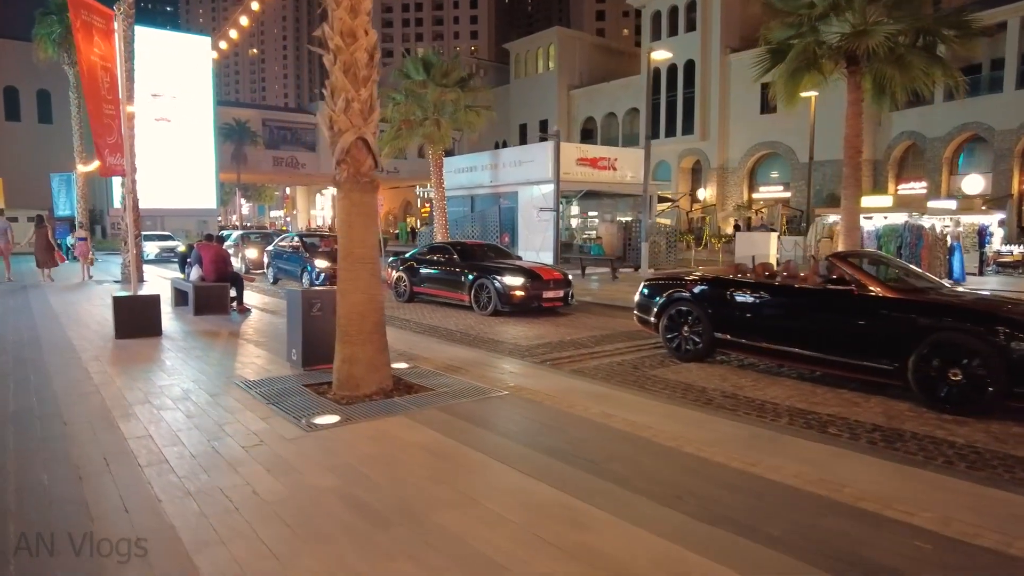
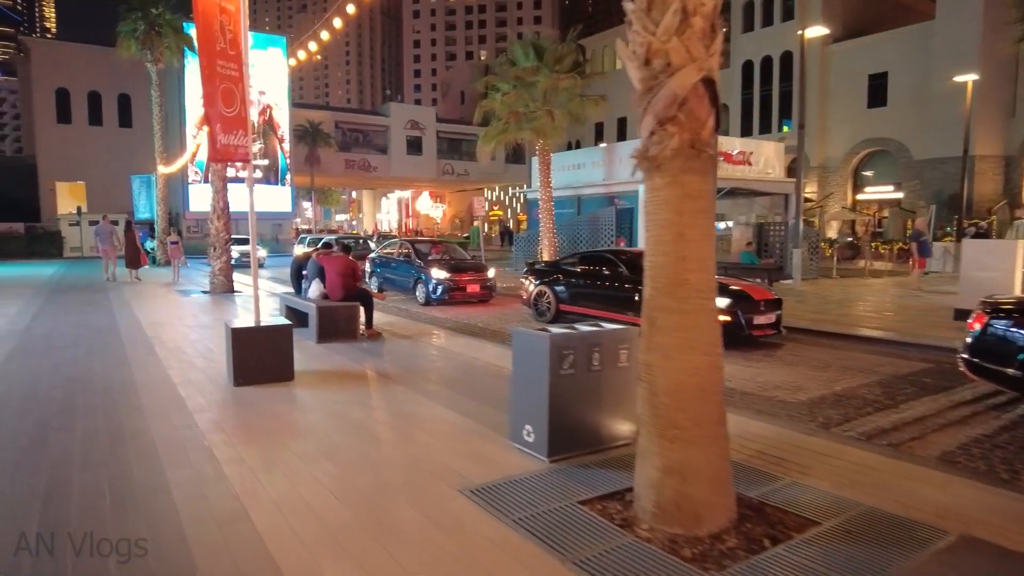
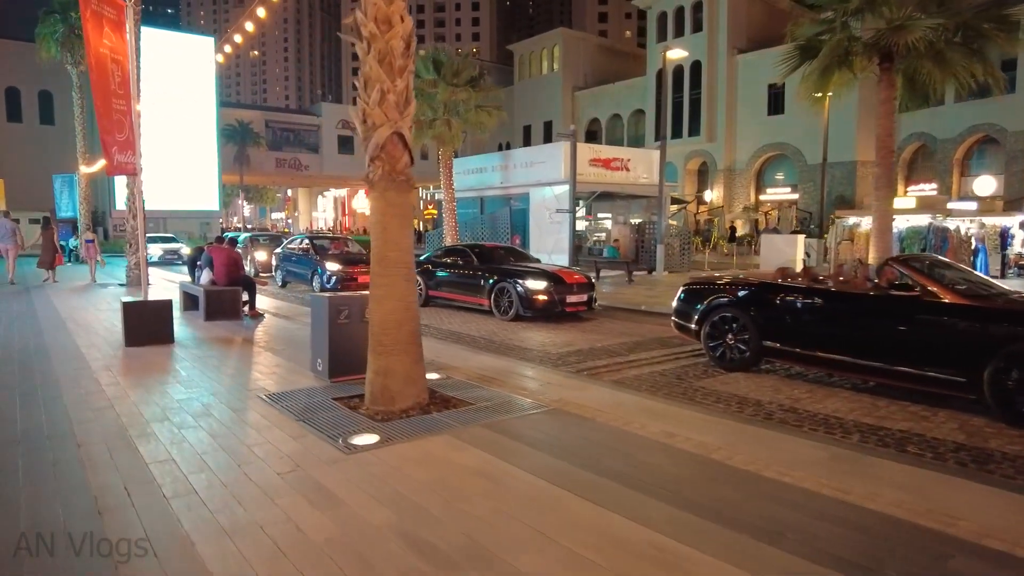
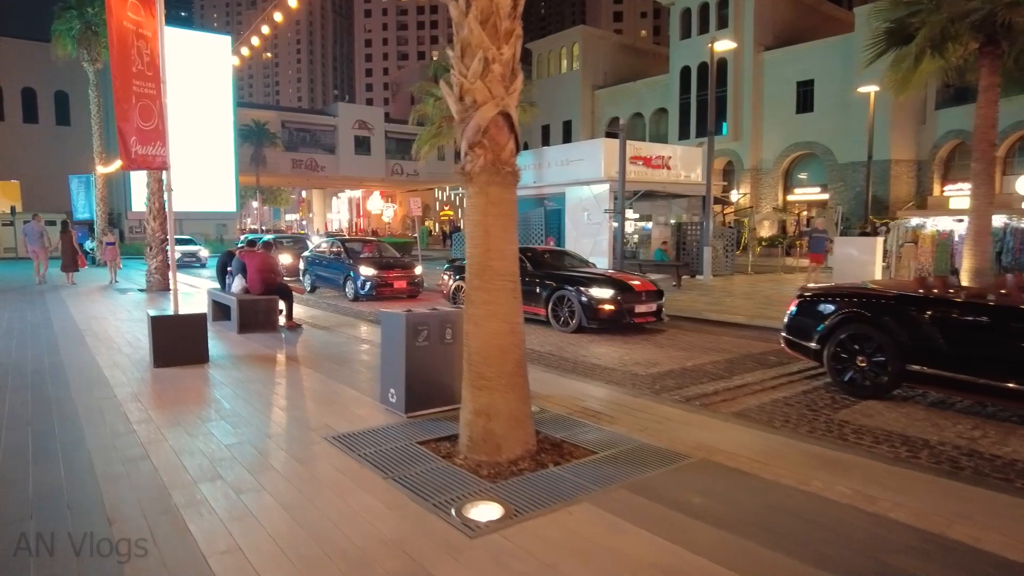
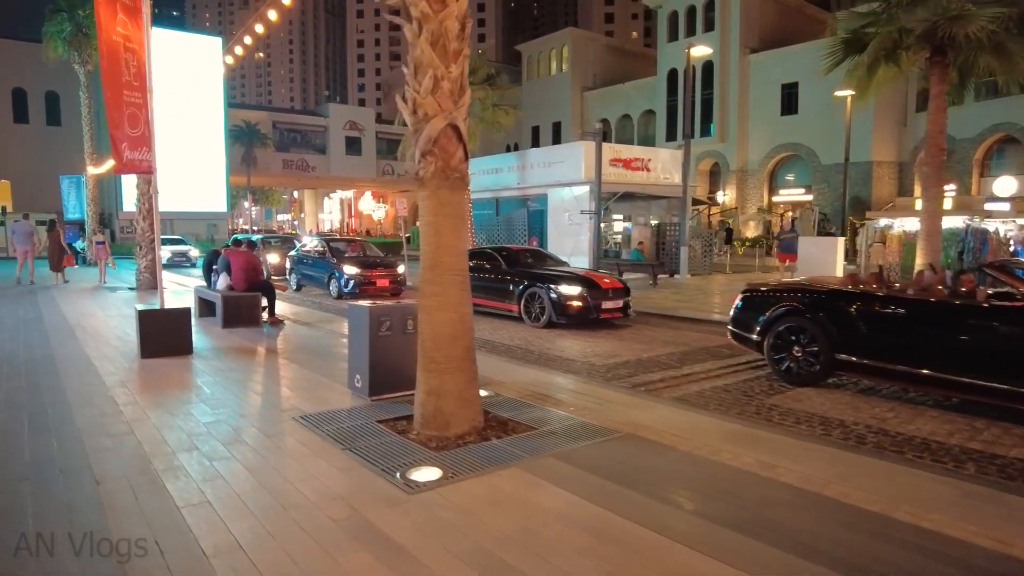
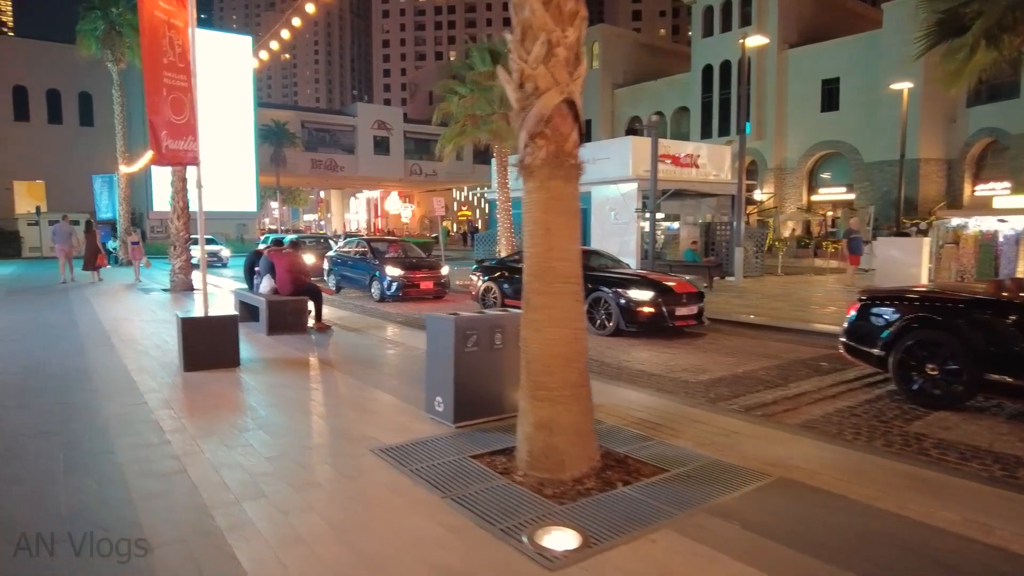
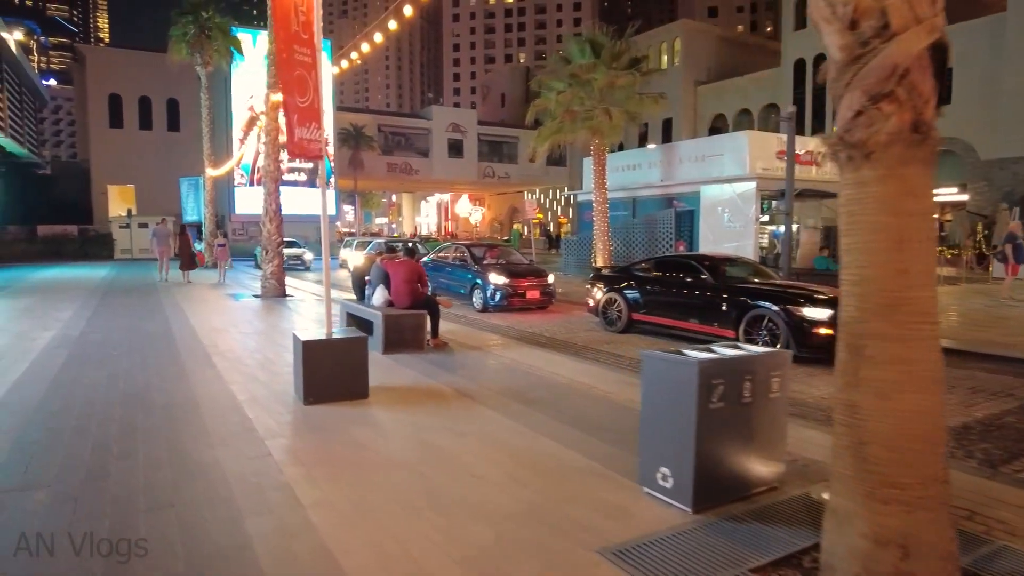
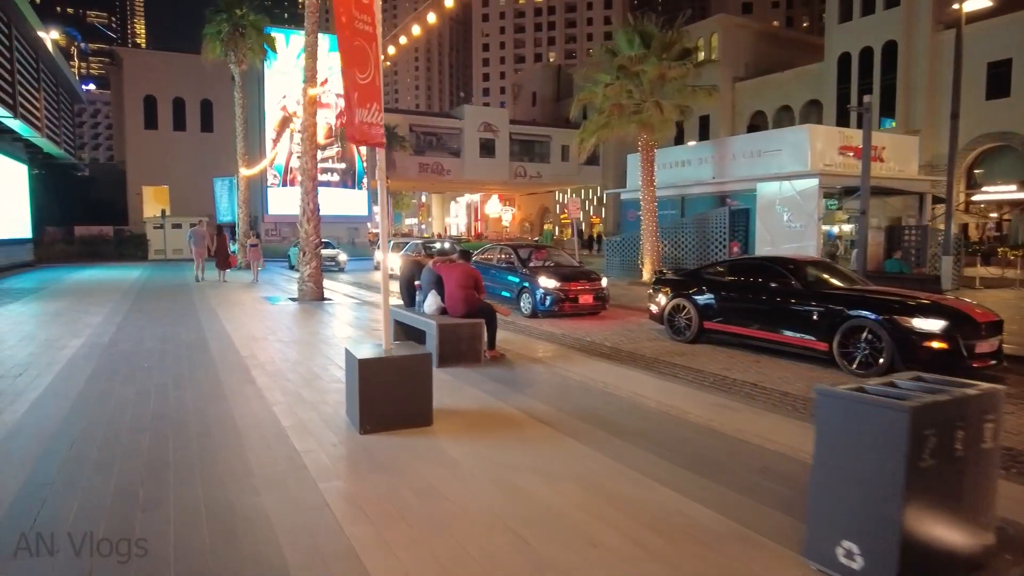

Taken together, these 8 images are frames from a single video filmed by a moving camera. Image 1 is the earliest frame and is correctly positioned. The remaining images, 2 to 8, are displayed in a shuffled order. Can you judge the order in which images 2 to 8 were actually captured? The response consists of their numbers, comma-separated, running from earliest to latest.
3, 5, 4, 6, 2, 7, 8
